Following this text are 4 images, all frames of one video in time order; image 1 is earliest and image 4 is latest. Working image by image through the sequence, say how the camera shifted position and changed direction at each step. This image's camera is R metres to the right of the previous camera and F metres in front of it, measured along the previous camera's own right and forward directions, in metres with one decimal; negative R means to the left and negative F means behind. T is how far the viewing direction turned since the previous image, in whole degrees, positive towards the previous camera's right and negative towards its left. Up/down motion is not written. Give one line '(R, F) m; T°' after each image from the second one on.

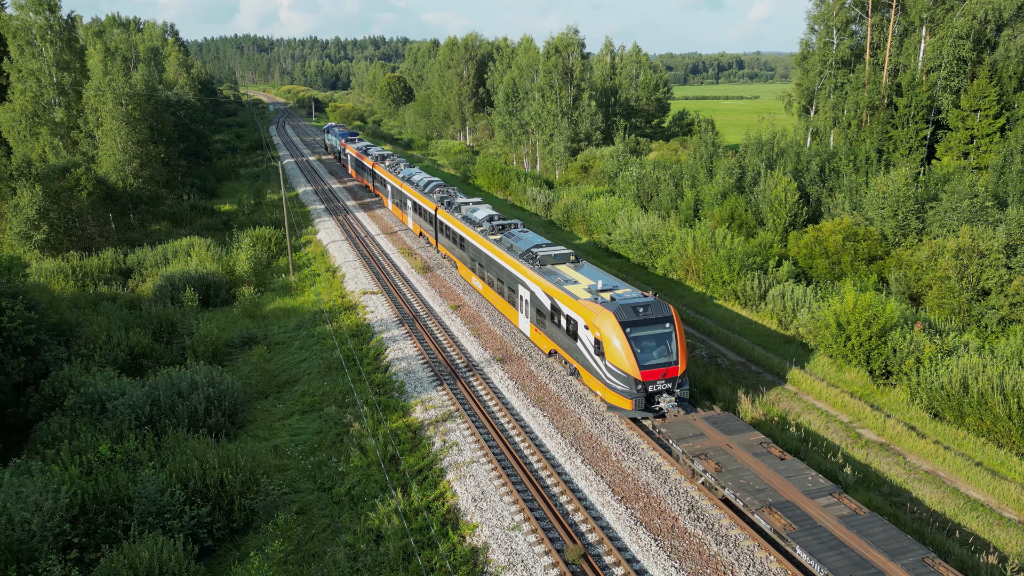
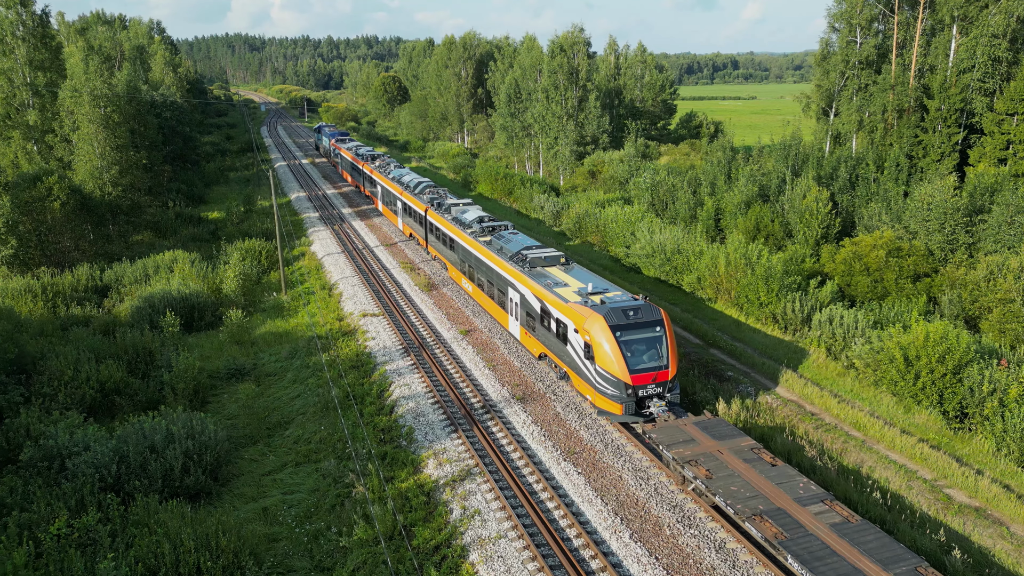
(-0.7, +2.3) m; +1°
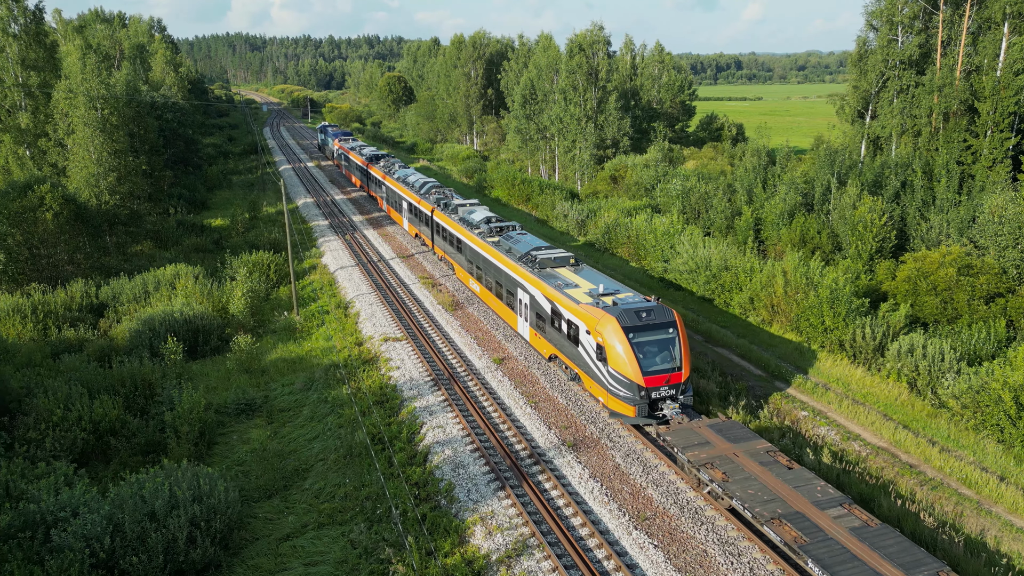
(-1.1, +2.1) m; 0°
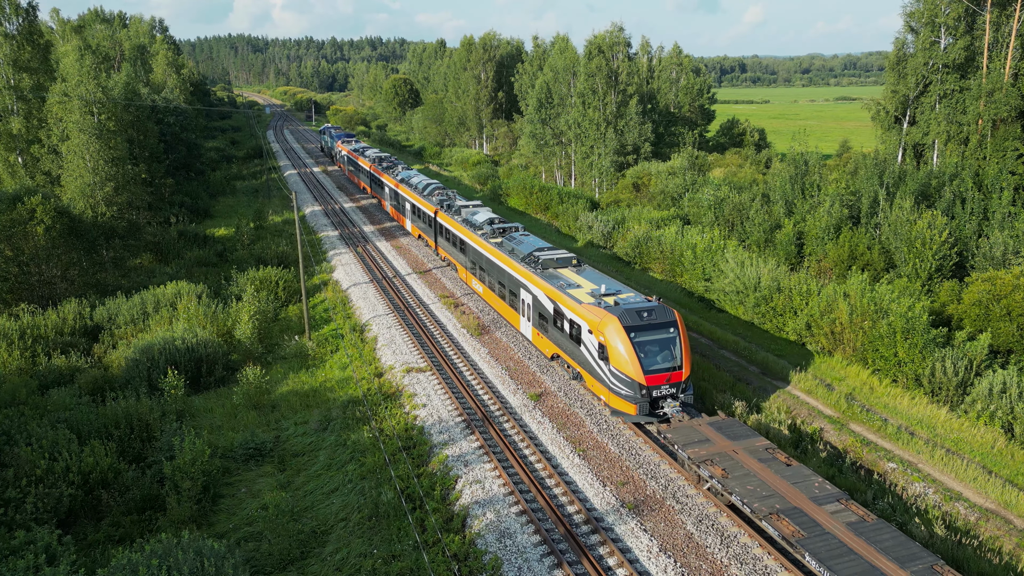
(-0.9, +2.0) m; 0°
